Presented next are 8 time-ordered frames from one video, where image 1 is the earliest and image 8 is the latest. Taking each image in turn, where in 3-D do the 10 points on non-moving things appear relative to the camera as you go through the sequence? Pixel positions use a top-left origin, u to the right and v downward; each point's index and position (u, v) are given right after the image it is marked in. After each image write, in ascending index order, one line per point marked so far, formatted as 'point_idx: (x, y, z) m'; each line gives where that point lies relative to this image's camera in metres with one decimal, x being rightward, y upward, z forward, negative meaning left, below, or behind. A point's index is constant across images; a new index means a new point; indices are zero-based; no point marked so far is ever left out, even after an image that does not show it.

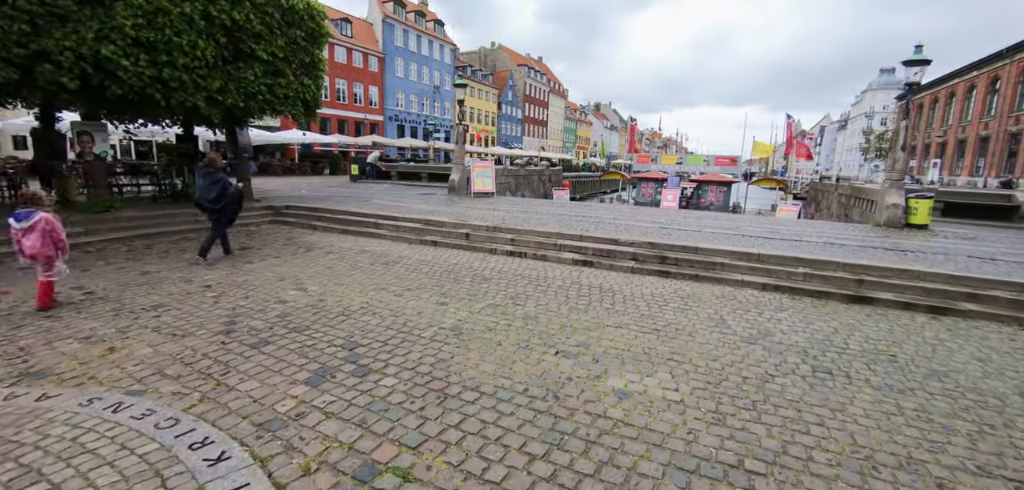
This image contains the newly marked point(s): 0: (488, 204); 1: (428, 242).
0: (-0.8, +1.1, +12.4) m
1: (-1.7, +0.1, +8.7) m
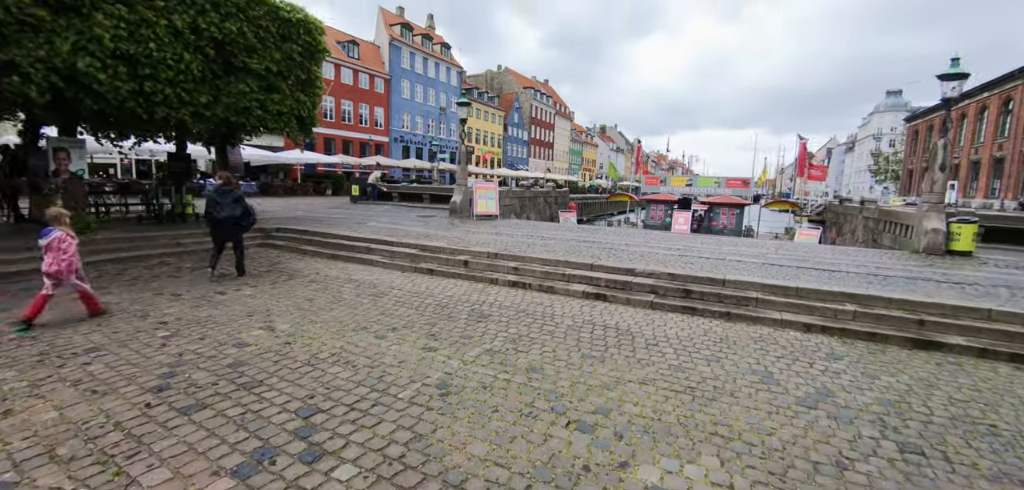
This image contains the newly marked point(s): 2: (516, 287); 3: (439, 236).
0: (-0.6, +0.4, +11.6) m
1: (-1.6, -0.5, +7.9) m
2: (+0.1, -0.7, +6.9) m
3: (-1.7, +0.2, +10.0) m
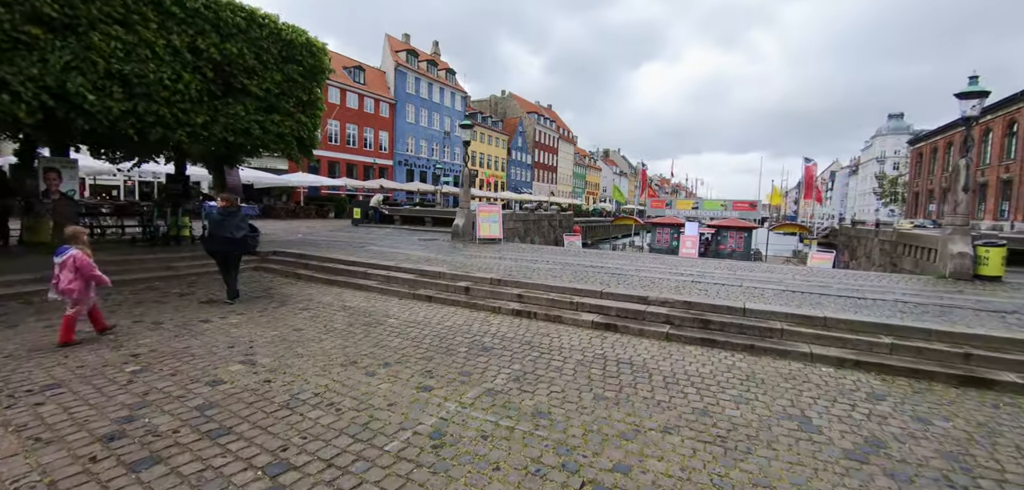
0: (-0.5, -0.2, +11.2) m
1: (-1.6, -0.9, +7.4) m
2: (+0.1, -1.1, +6.4) m
3: (-1.7, -0.4, +9.6) m
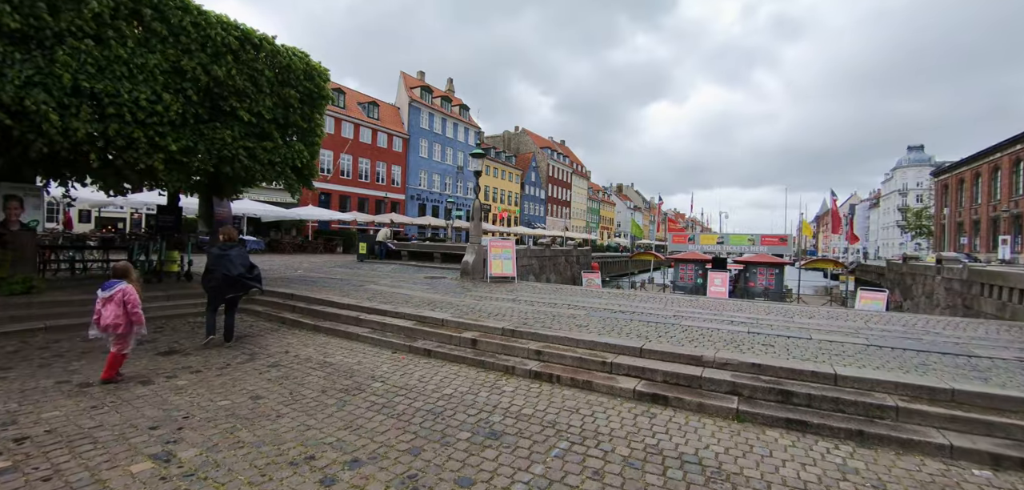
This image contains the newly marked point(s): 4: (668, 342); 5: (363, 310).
0: (-0.2, -1.1, +9.9) m
1: (-1.3, -1.5, +6.1) m
2: (+0.3, -1.6, +5.0) m
3: (-1.4, -1.1, +8.4) m
4: (+2.1, -1.3, +5.6) m
5: (-2.8, -1.2, +7.9) m
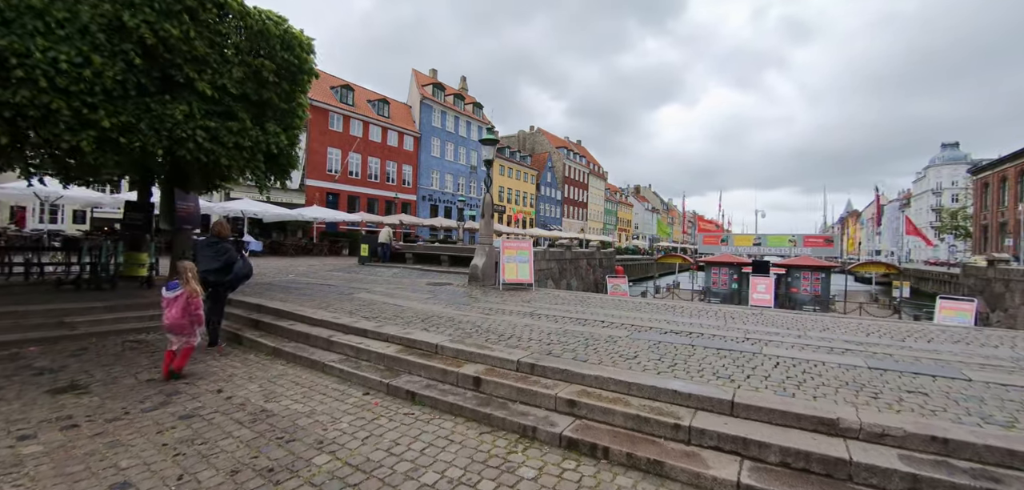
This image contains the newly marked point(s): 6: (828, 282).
0: (+0.1, -1.1, +8.1) m
1: (-1.1, -1.5, +4.3) m
2: (+0.5, -1.6, +3.2) m
3: (-1.1, -1.1, +6.6) m
4: (+2.2, -1.2, +3.7) m
5: (-2.5, -1.2, +6.1) m
6: (+13.5, -1.6, +18.2) m
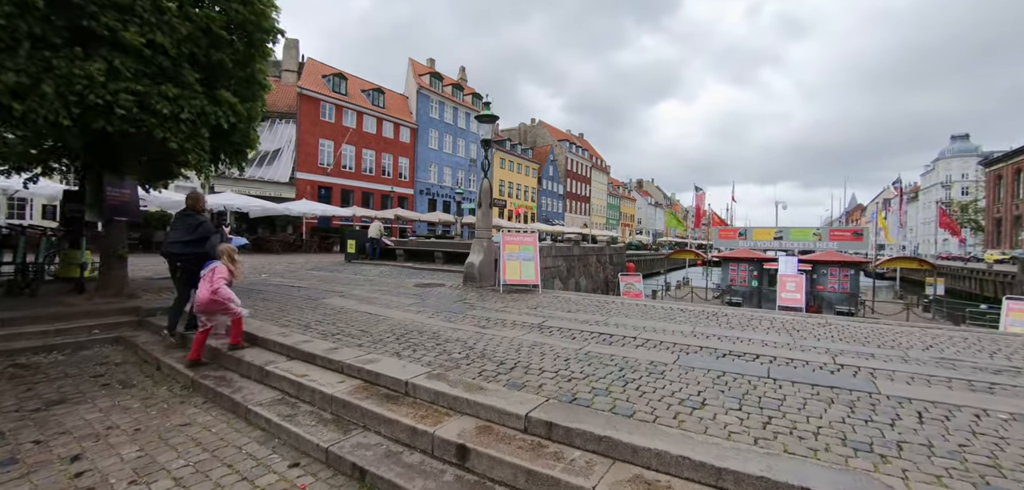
0: (+0.2, -1.0, +6.5) m
1: (-1.1, -1.4, +2.8) m
2: (+0.5, -1.5, +1.6) m
3: (-1.0, -1.1, +5.0) m
4: (+2.3, -1.2, +2.2) m
5: (-2.5, -1.1, +4.6) m
6: (+13.6, -1.3, +16.6) m
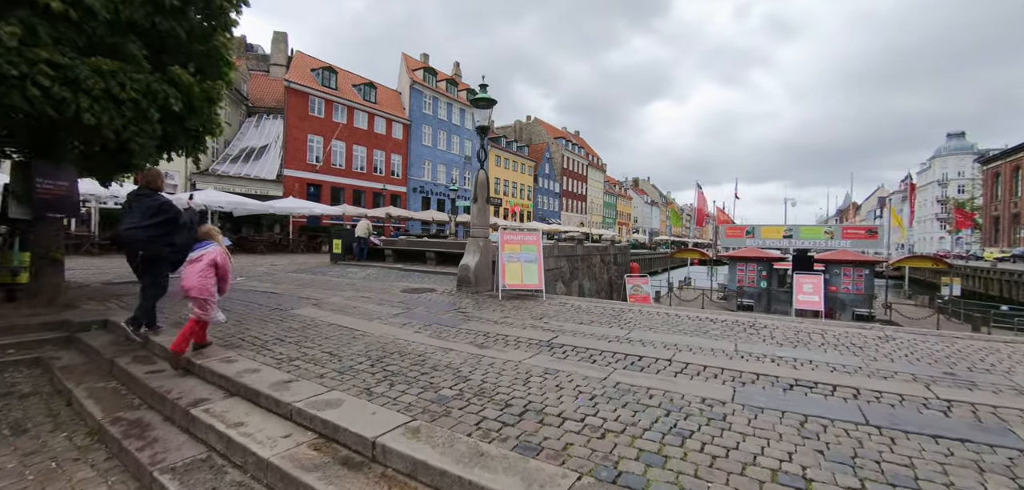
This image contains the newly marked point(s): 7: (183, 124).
0: (+0.2, -1.0, +5.5) m
1: (-1.0, -1.4, +1.8) m
2: (+0.6, -1.5, +0.6) m
3: (-1.0, -1.1, +4.0) m
4: (+2.4, -1.2, +1.2) m
5: (-2.4, -1.1, +3.6) m
6: (+13.5, -1.3, +15.8) m
7: (-5.1, +1.9, +6.8) m
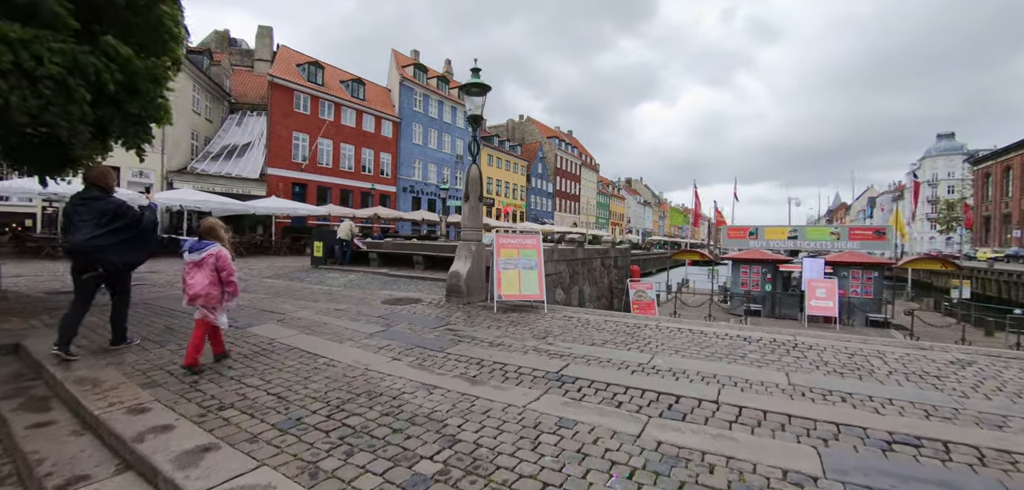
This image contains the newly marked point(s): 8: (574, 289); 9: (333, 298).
0: (+0.2, -1.1, +4.6) m
1: (-1.0, -1.5, +0.8) m
2: (+0.7, -1.6, -0.3) m
3: (-1.0, -1.1, +3.1) m
4: (+2.4, -1.3, +0.3) m
5: (-2.4, -1.2, +2.6) m
6: (+13.3, -1.3, +15.1) m
7: (-5.2, +1.8, +5.8) m
8: (+1.8, -1.2, +11.7) m
9: (-3.4, -1.0, +8.0) m
